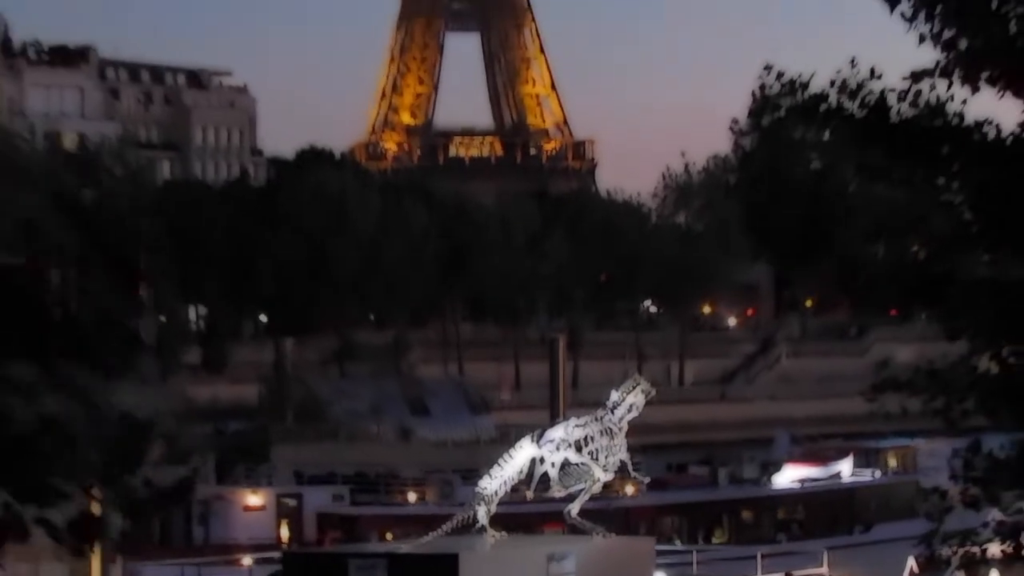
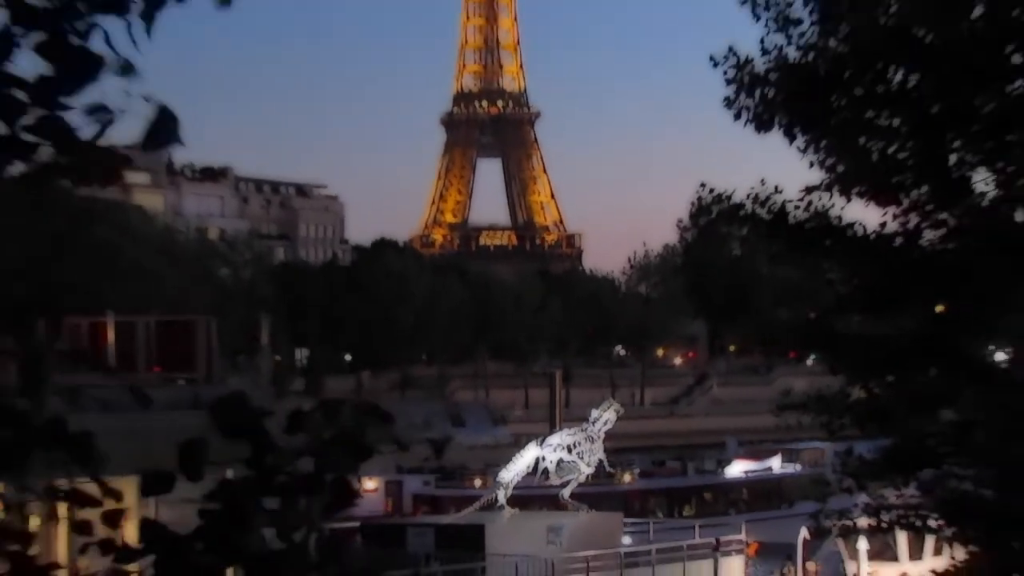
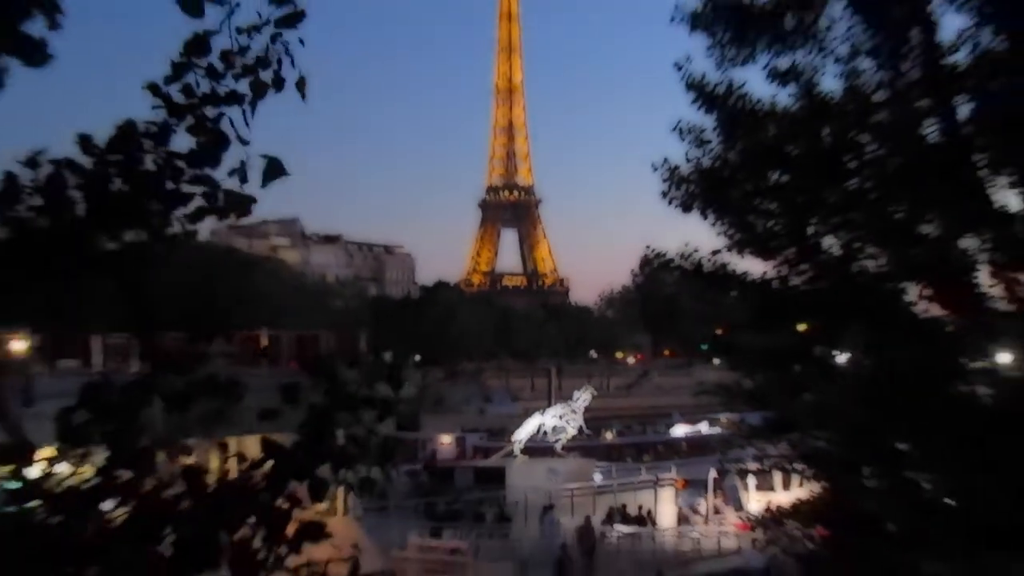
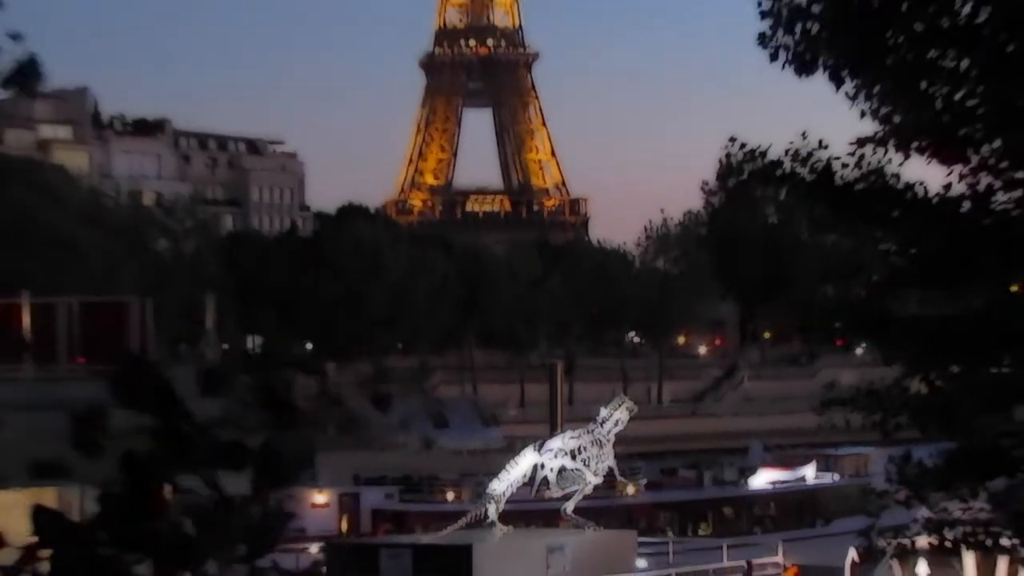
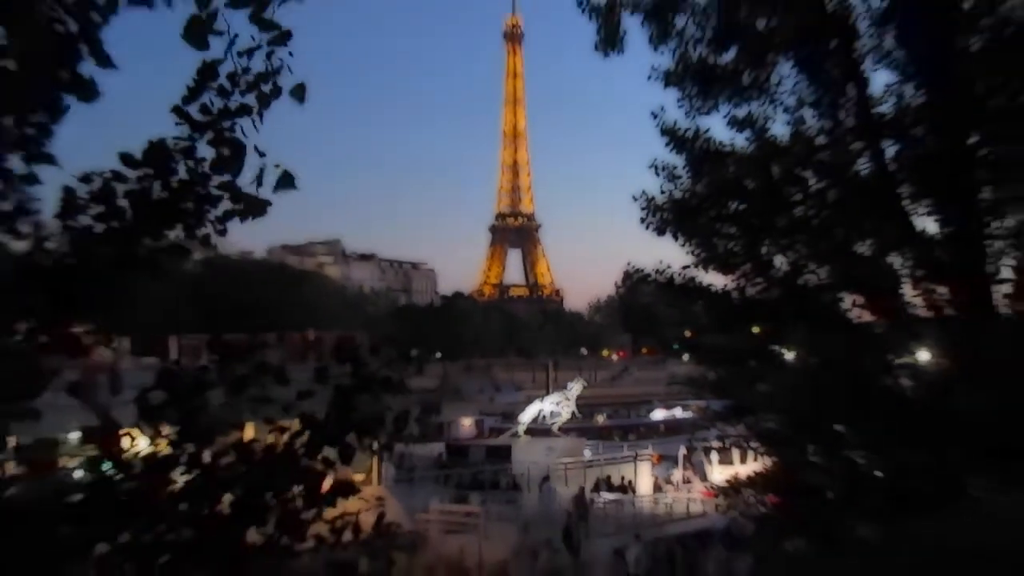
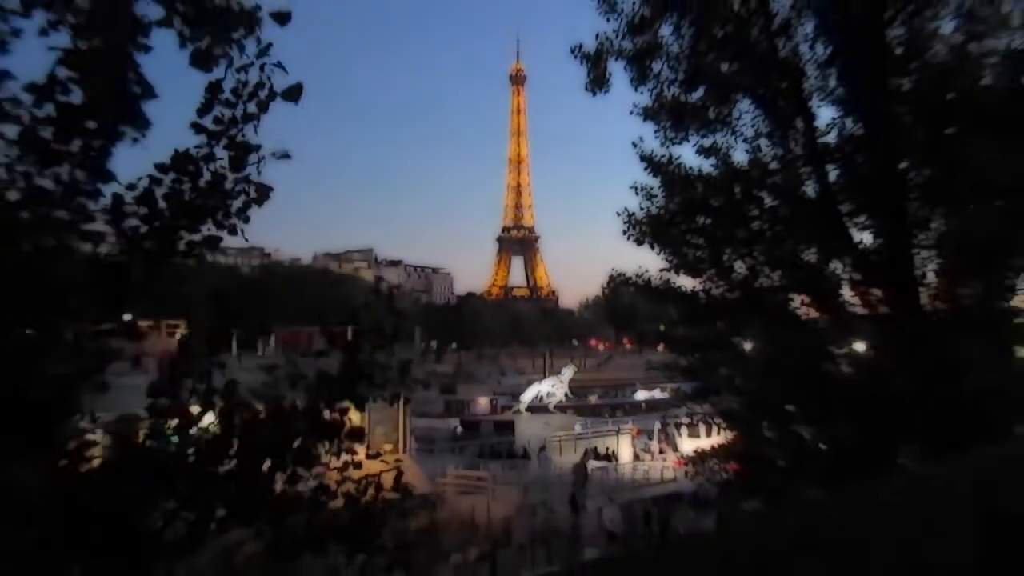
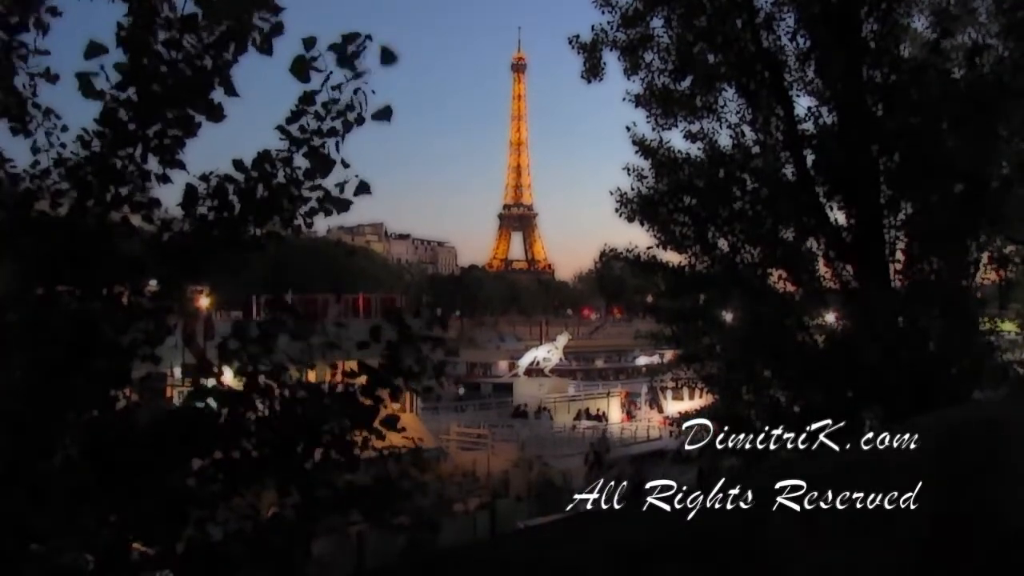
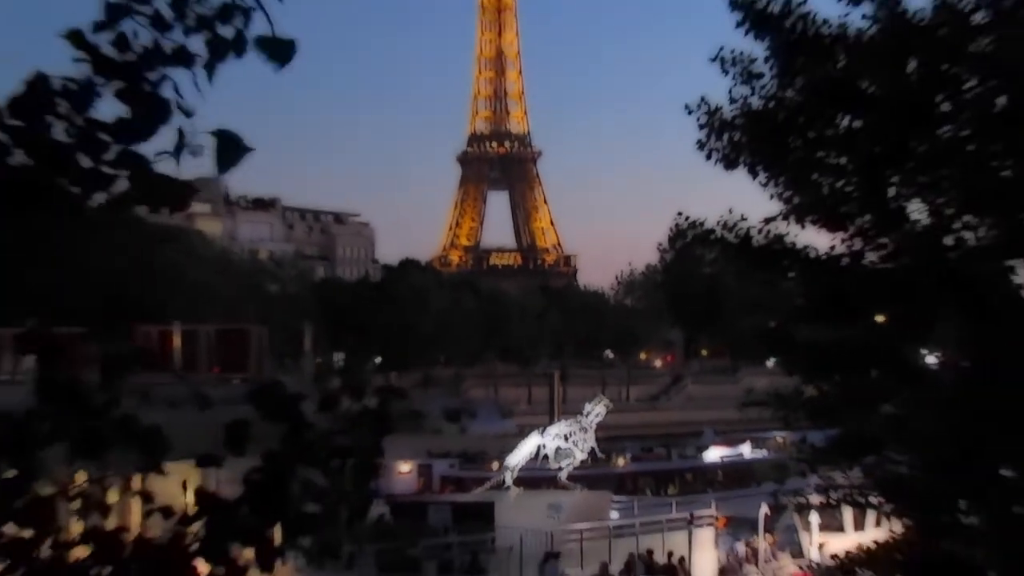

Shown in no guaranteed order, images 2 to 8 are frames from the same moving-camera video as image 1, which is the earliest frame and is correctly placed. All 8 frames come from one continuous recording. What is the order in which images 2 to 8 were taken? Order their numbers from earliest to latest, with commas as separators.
4, 2, 8, 3, 5, 6, 7
